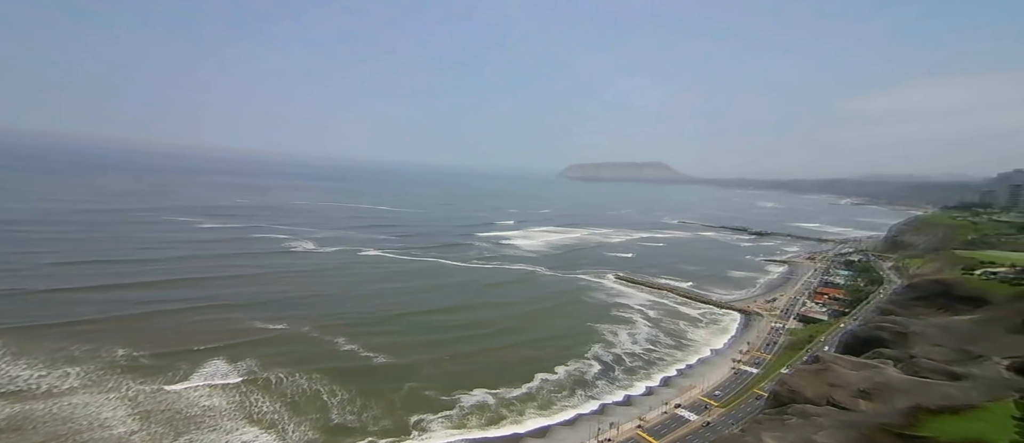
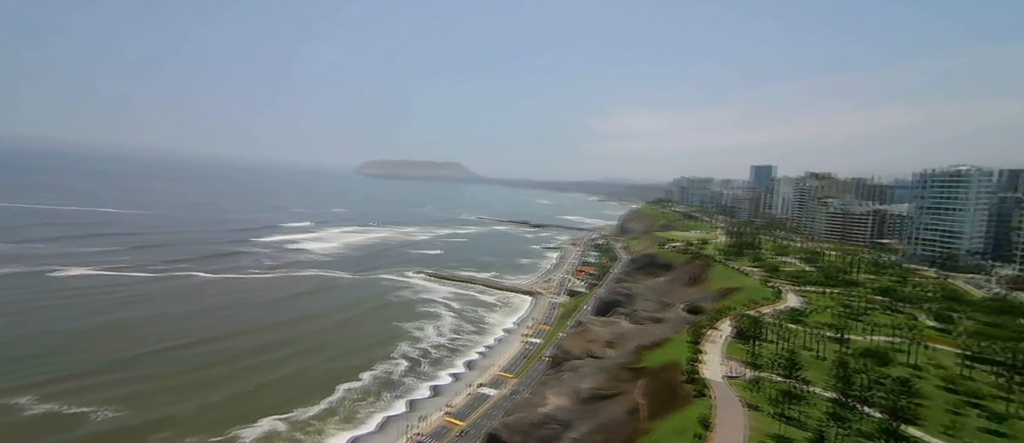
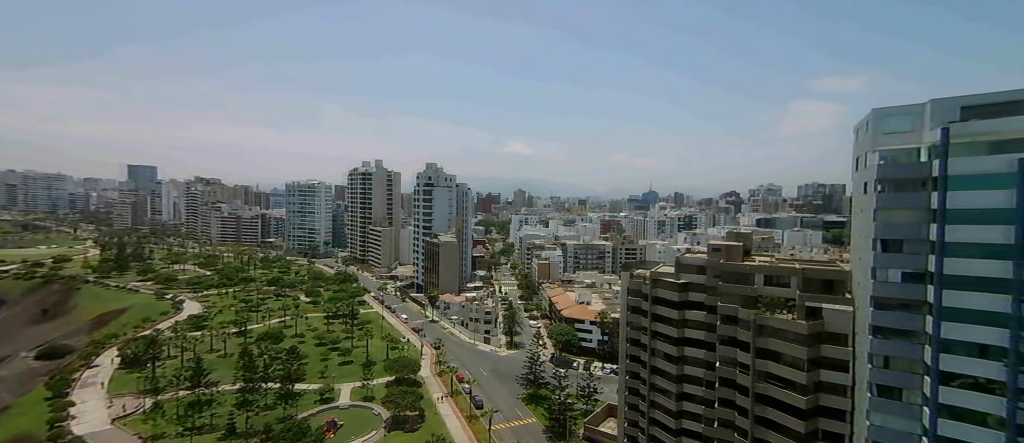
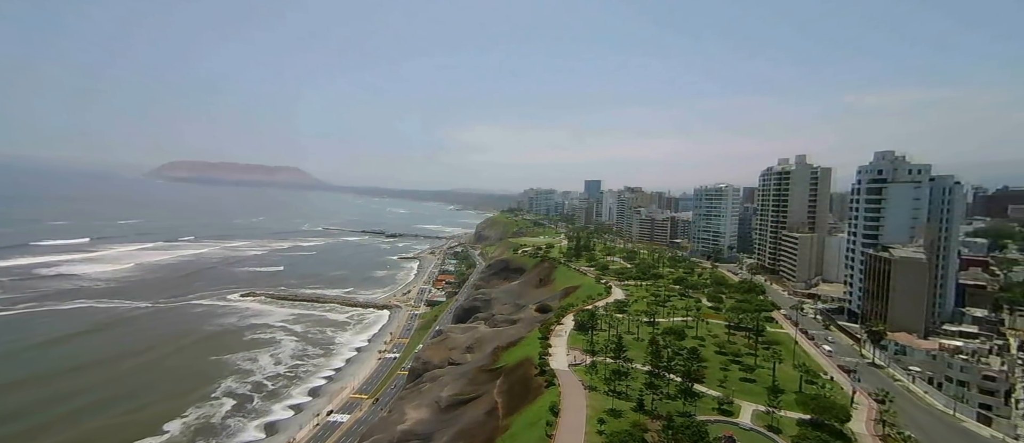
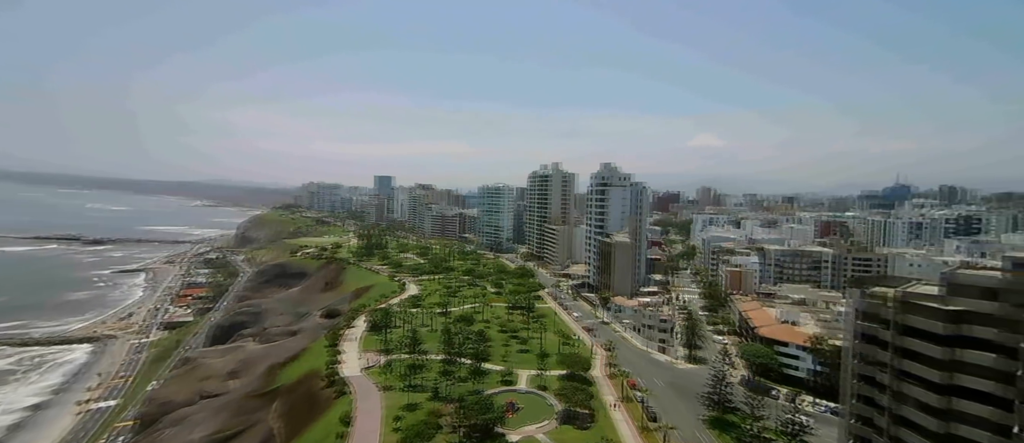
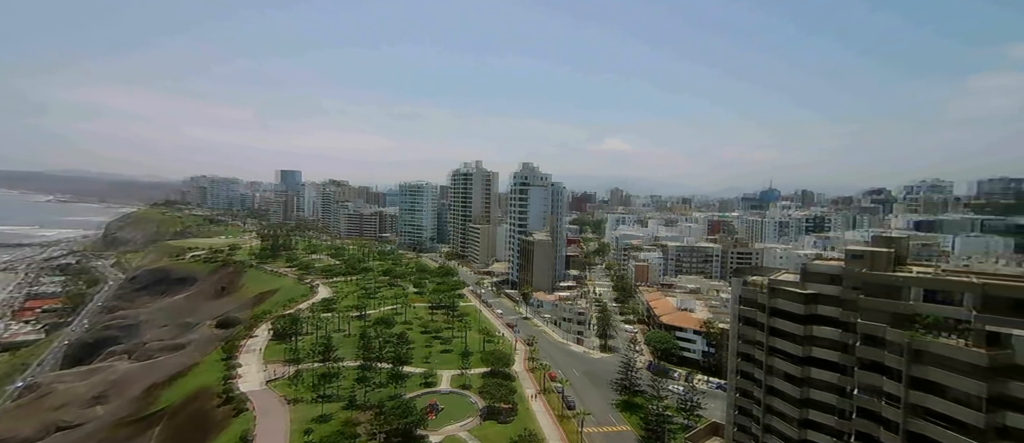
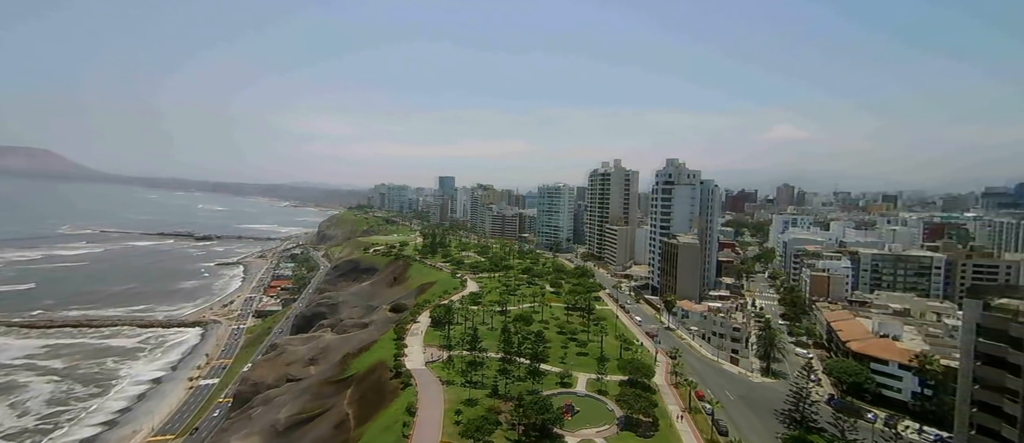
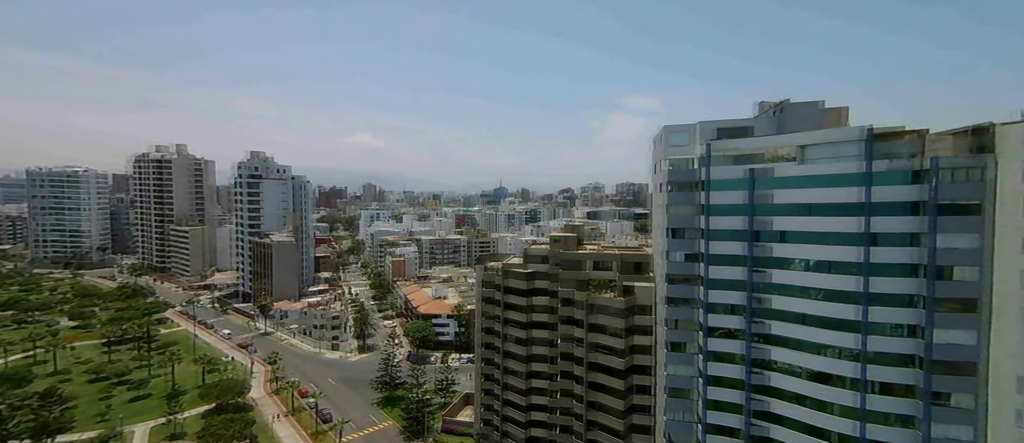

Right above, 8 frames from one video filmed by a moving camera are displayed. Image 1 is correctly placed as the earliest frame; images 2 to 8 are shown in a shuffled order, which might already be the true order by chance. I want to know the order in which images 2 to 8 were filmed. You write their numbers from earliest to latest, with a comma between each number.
2, 4, 7, 5, 6, 3, 8
